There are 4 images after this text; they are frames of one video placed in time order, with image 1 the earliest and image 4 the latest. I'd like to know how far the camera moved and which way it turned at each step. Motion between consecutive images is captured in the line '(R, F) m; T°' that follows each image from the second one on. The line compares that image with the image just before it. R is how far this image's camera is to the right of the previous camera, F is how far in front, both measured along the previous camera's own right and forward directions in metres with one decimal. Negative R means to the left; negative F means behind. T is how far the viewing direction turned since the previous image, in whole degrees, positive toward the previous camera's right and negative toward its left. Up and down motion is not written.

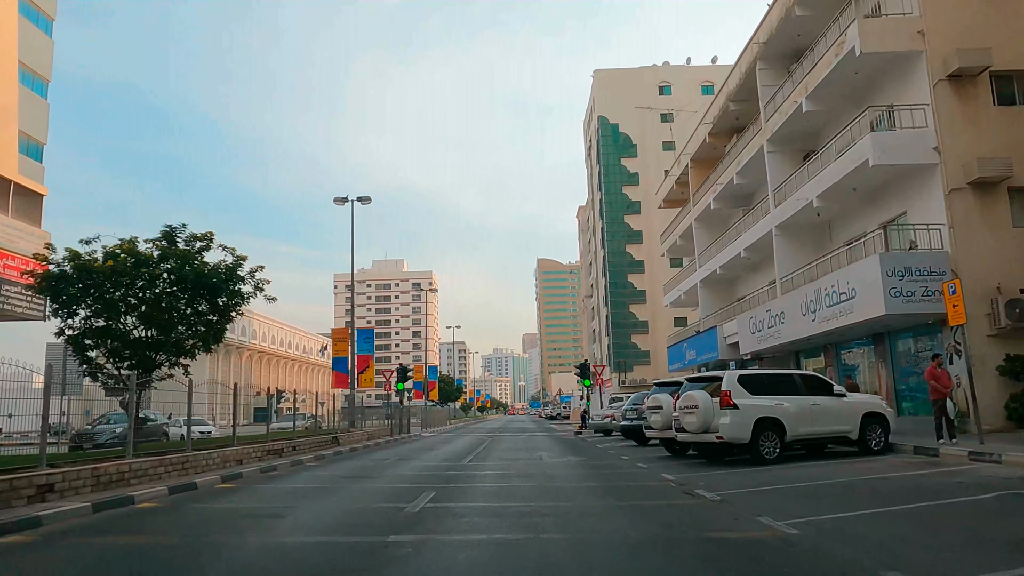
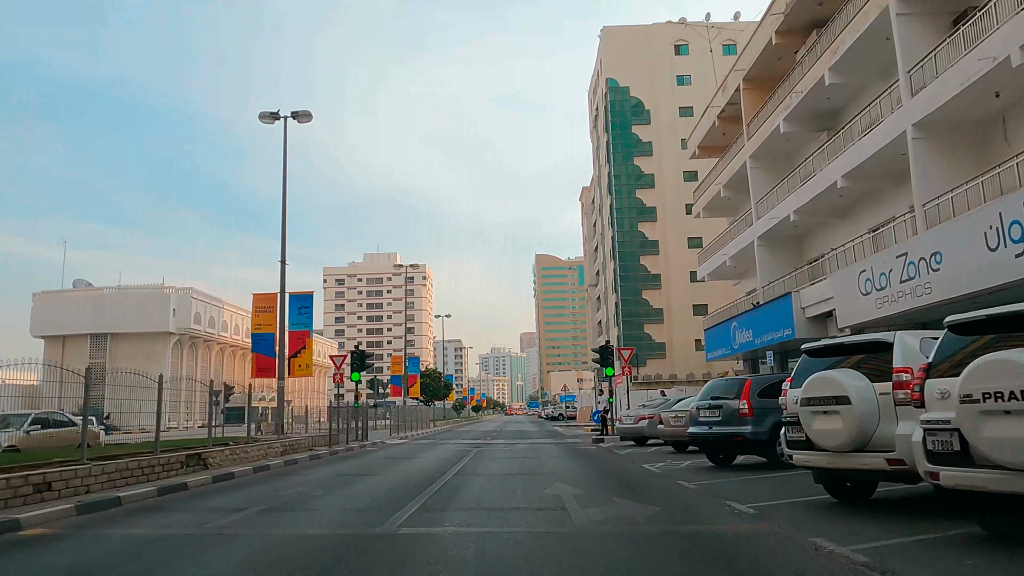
(0.0, +4.1) m; 0°
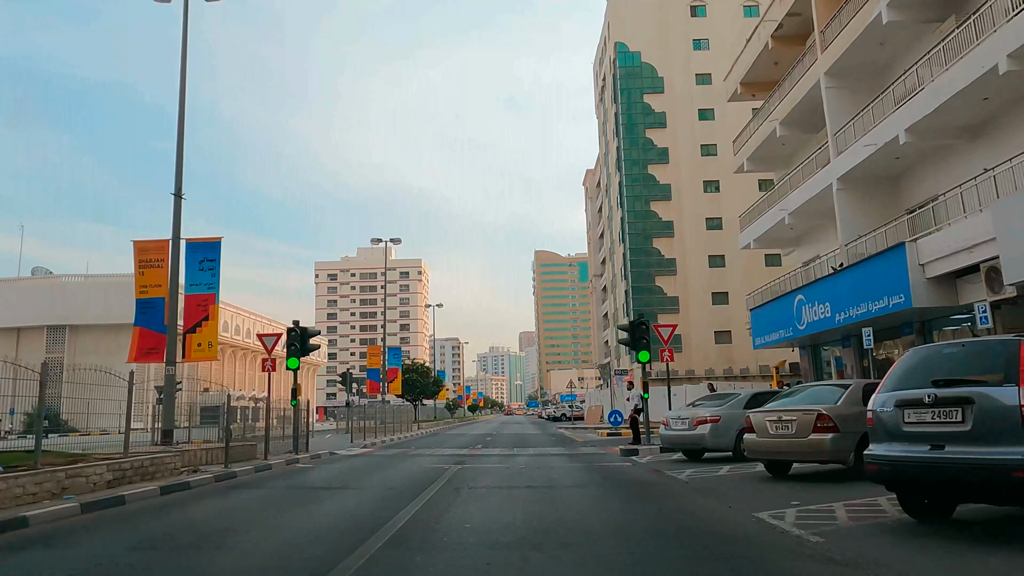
(0.0, +3.1) m; 0°
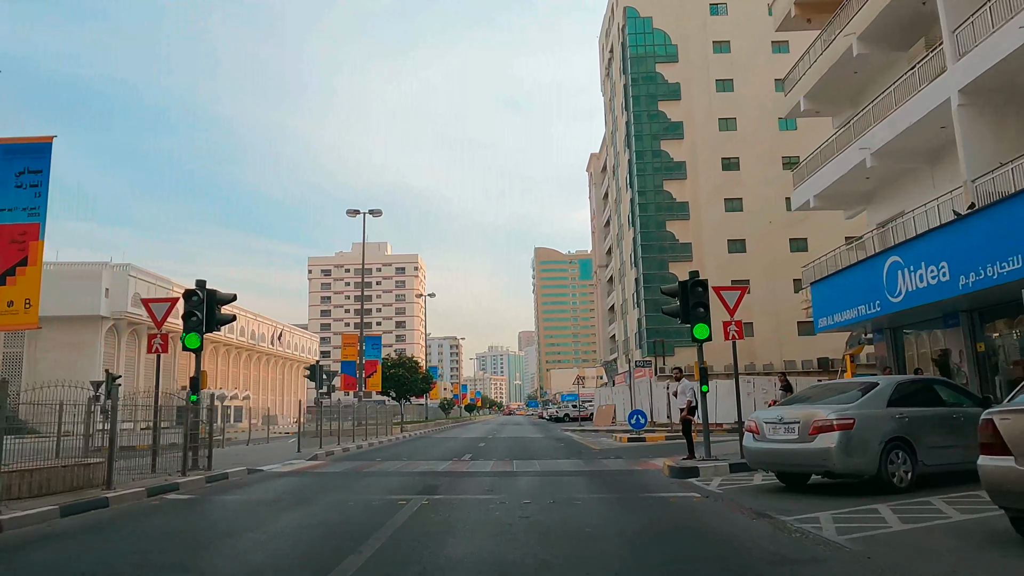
(0.0, +2.5) m; 0°
